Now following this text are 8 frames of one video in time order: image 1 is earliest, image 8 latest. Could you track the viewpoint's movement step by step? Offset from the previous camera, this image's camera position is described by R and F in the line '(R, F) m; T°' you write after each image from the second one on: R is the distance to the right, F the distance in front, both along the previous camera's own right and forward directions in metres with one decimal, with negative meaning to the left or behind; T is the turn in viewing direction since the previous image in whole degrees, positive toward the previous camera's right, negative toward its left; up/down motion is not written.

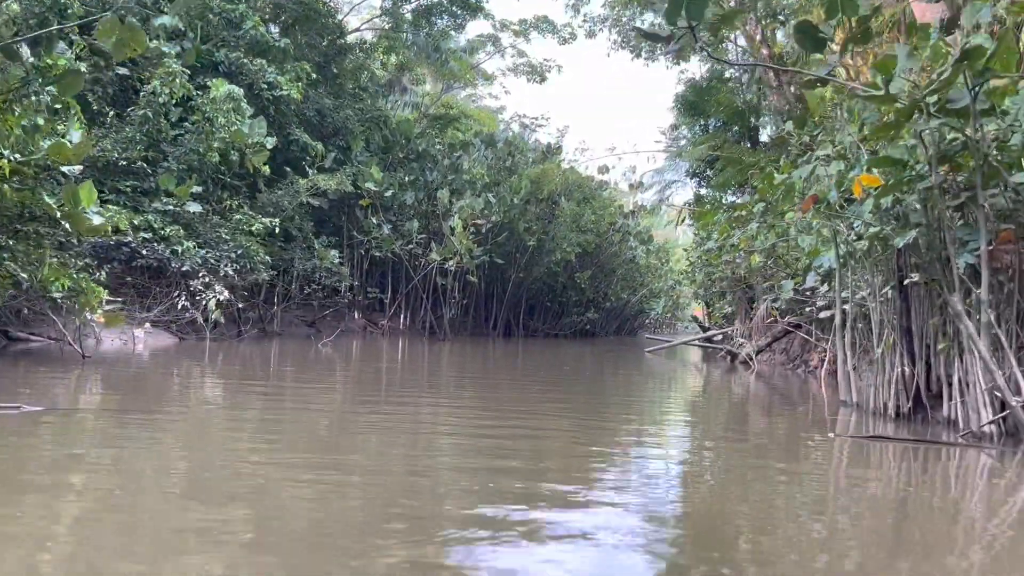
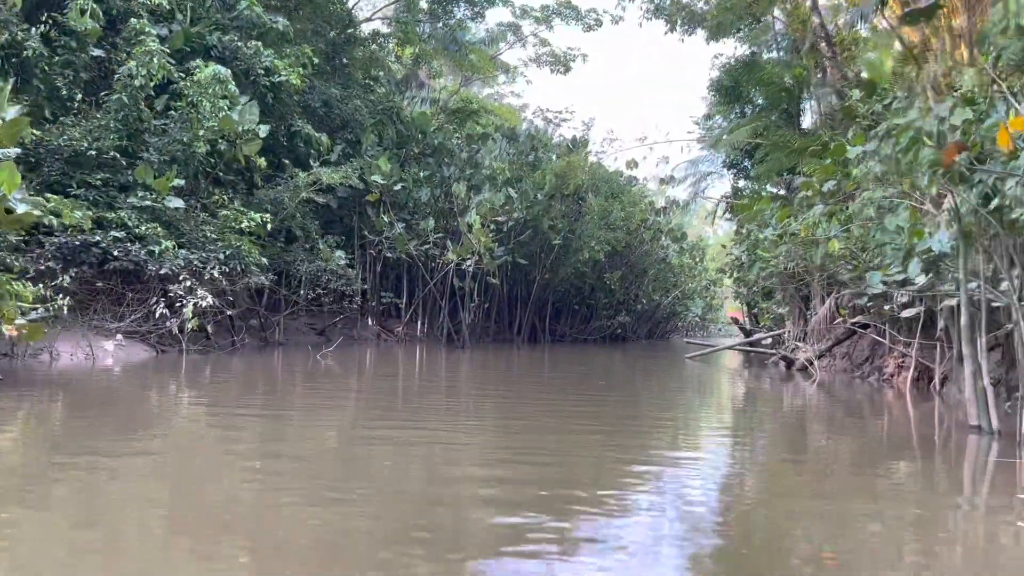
(0.0, +1.3) m; -2°
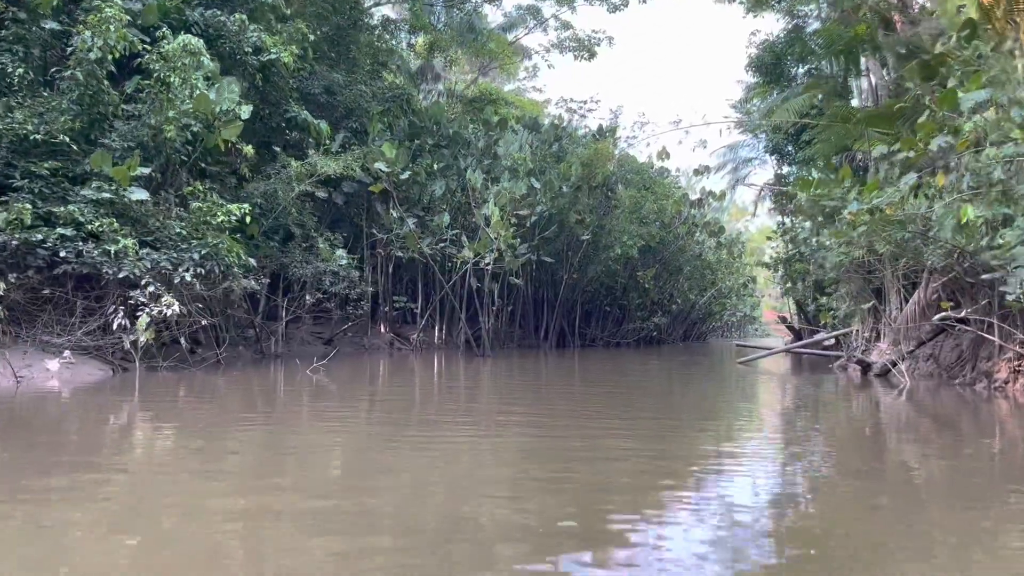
(0.0, +1.5) m; -2°
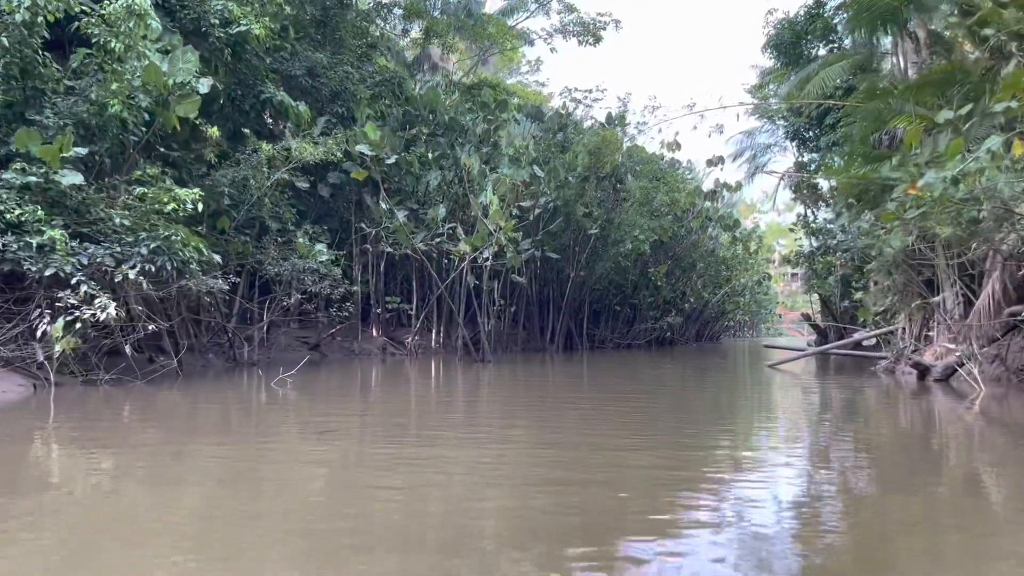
(0.0, +1.2) m; 0°
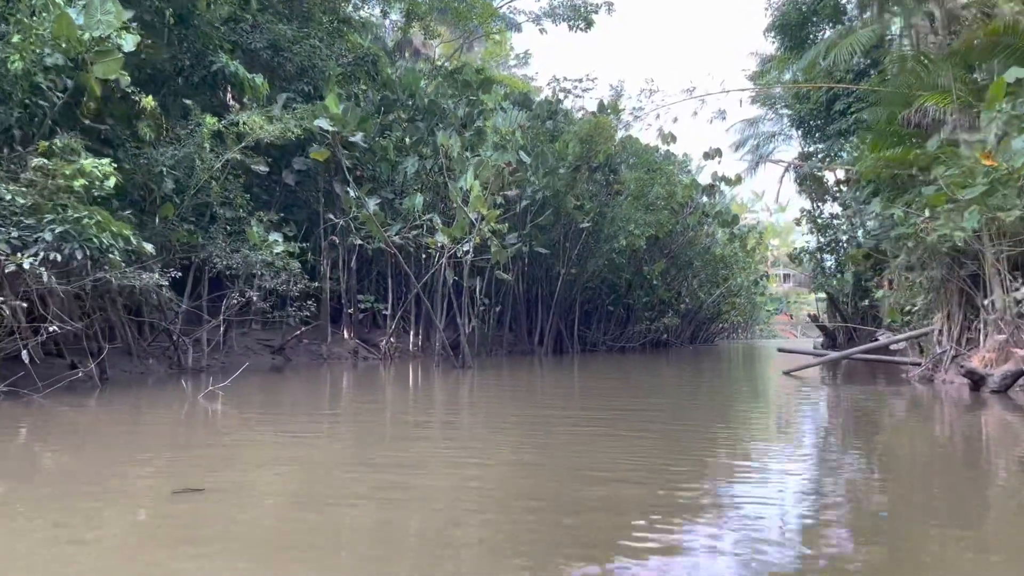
(+0.1, +1.2) m; +1°
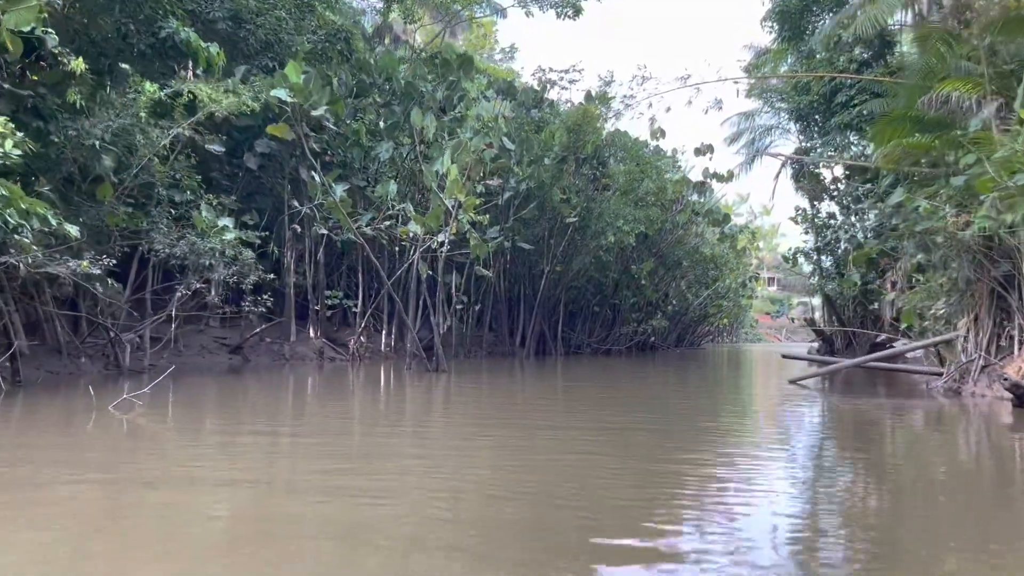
(0.0, +0.9) m; +1°
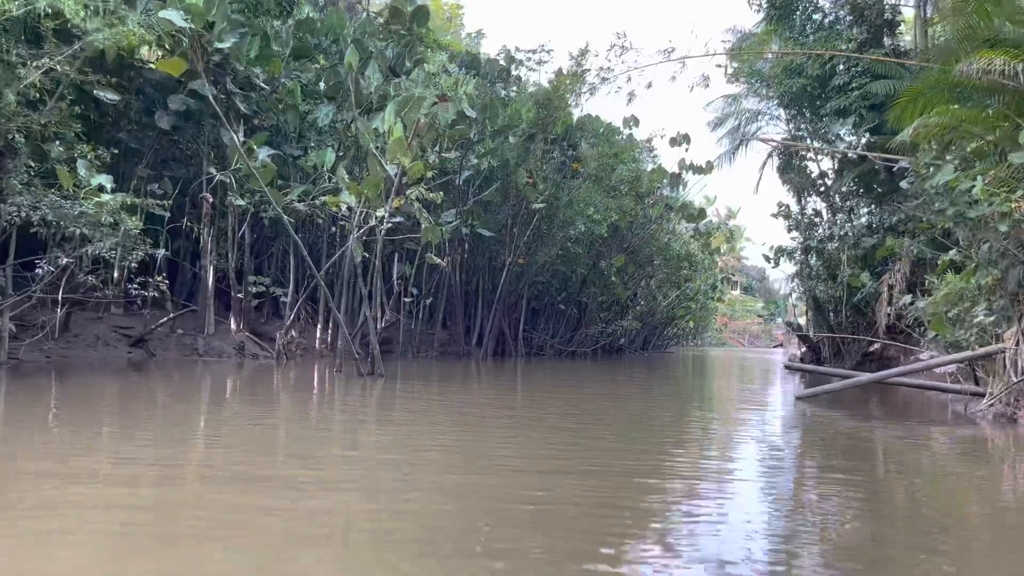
(+0.1, +1.5) m; +3°
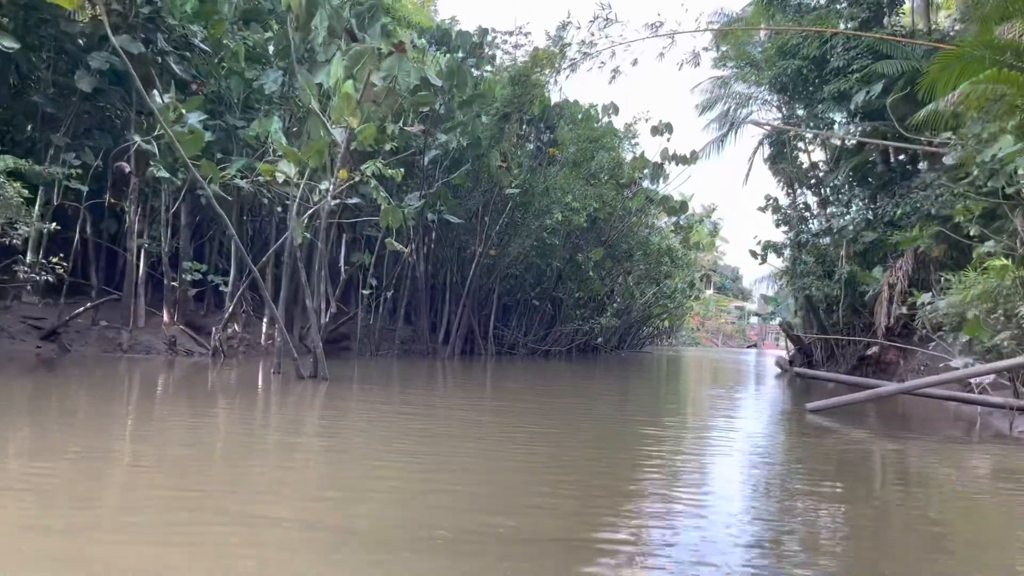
(0.0, +1.0) m; +2°
